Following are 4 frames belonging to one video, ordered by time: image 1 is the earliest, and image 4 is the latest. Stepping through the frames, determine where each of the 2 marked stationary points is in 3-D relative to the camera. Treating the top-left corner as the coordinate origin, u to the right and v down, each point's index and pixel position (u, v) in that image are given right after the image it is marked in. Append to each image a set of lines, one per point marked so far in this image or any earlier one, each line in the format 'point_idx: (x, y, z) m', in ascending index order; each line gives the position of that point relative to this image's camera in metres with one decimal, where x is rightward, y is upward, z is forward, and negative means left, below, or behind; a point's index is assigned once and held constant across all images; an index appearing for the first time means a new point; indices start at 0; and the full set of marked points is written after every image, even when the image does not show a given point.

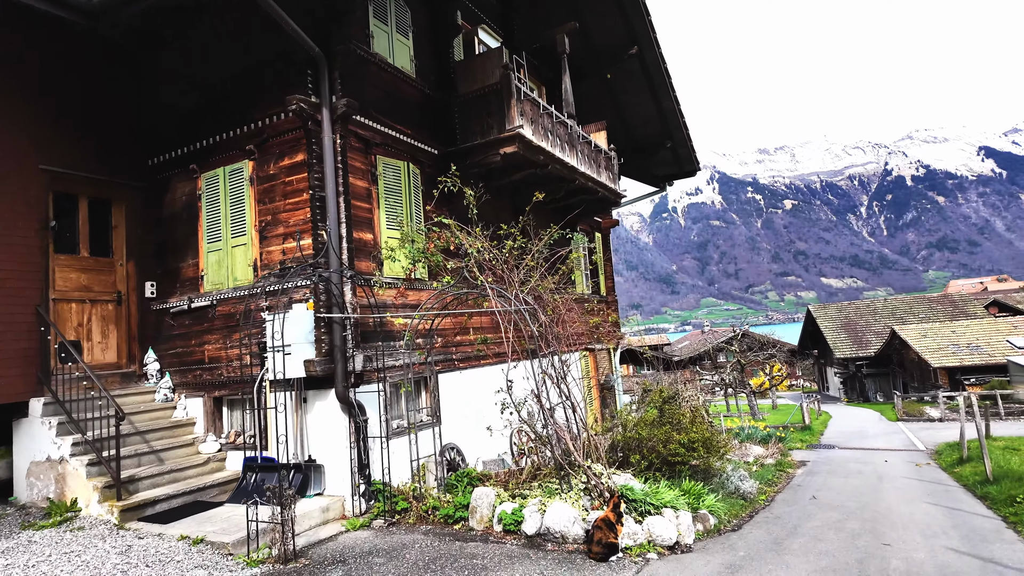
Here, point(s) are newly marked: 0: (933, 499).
0: (+6.6, -3.3, +9.2) m
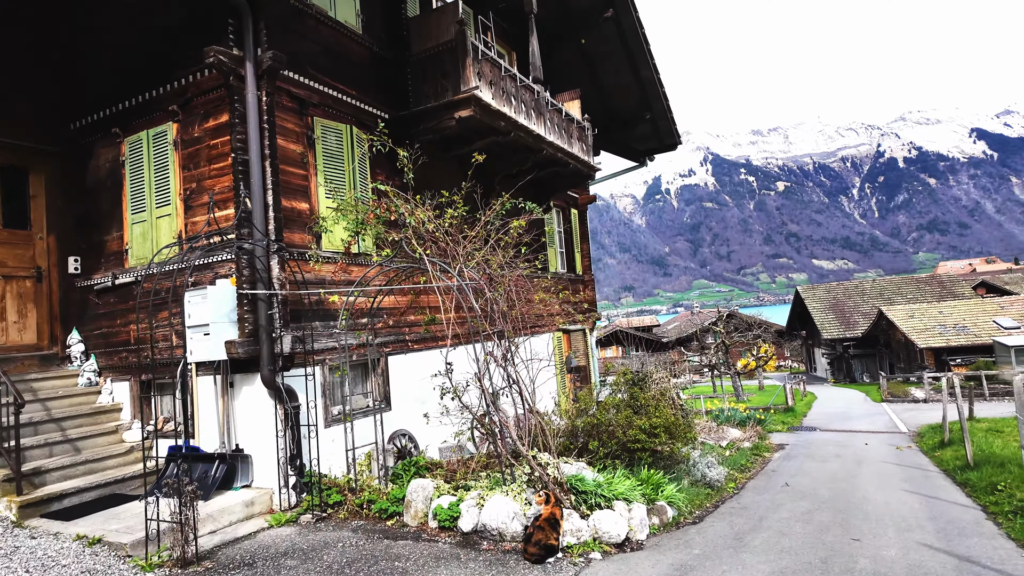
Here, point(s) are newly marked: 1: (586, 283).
0: (+5.9, -3.0, +8.7) m
1: (+2.2, +0.1, +16.7) m
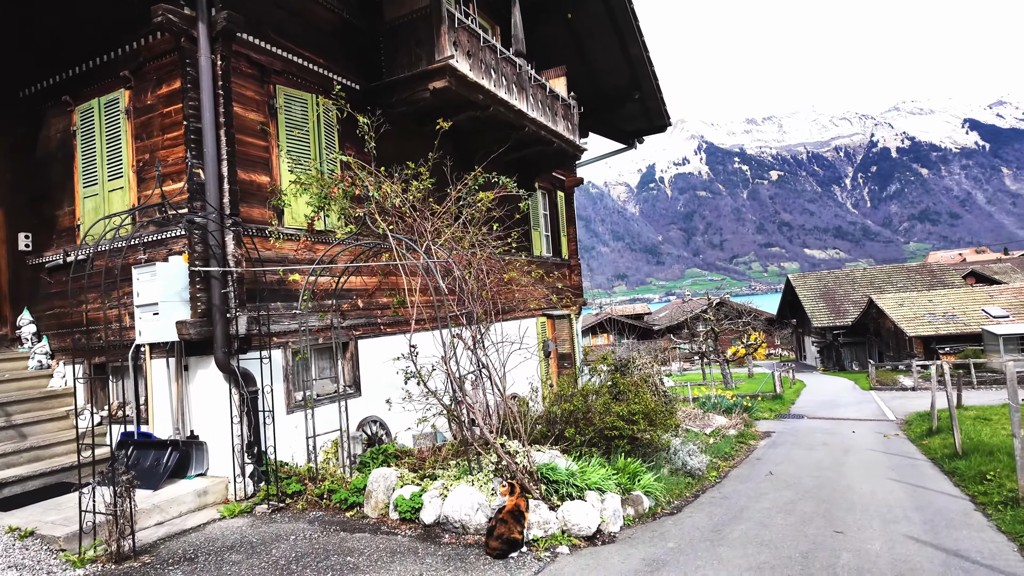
0: (+5.6, -2.7, +8.4) m
1: (+1.7, +0.6, +16.3) m
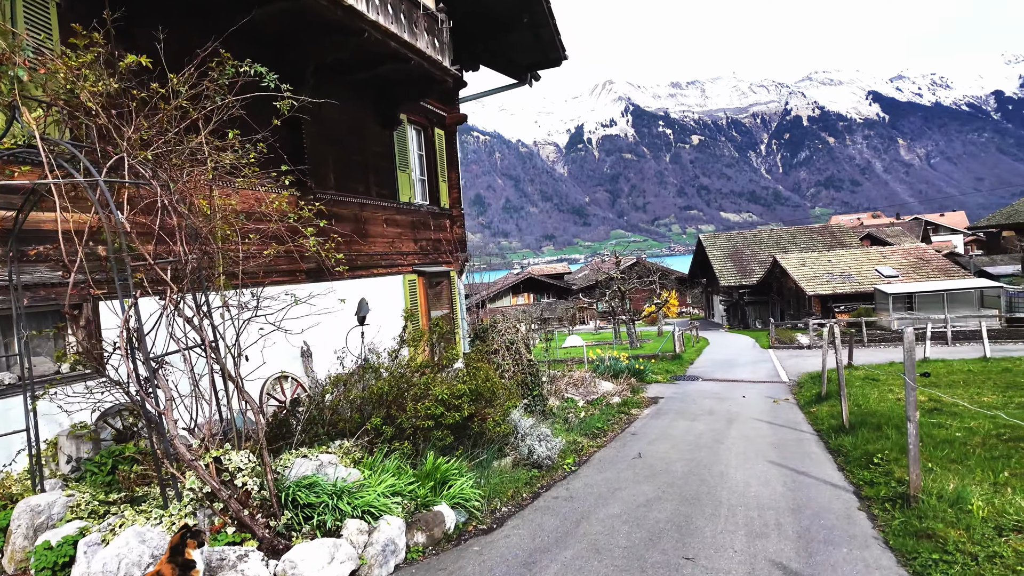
0: (+3.3, -2.1, +7.3) m
1: (-1.4, +1.7, +14.4) m
